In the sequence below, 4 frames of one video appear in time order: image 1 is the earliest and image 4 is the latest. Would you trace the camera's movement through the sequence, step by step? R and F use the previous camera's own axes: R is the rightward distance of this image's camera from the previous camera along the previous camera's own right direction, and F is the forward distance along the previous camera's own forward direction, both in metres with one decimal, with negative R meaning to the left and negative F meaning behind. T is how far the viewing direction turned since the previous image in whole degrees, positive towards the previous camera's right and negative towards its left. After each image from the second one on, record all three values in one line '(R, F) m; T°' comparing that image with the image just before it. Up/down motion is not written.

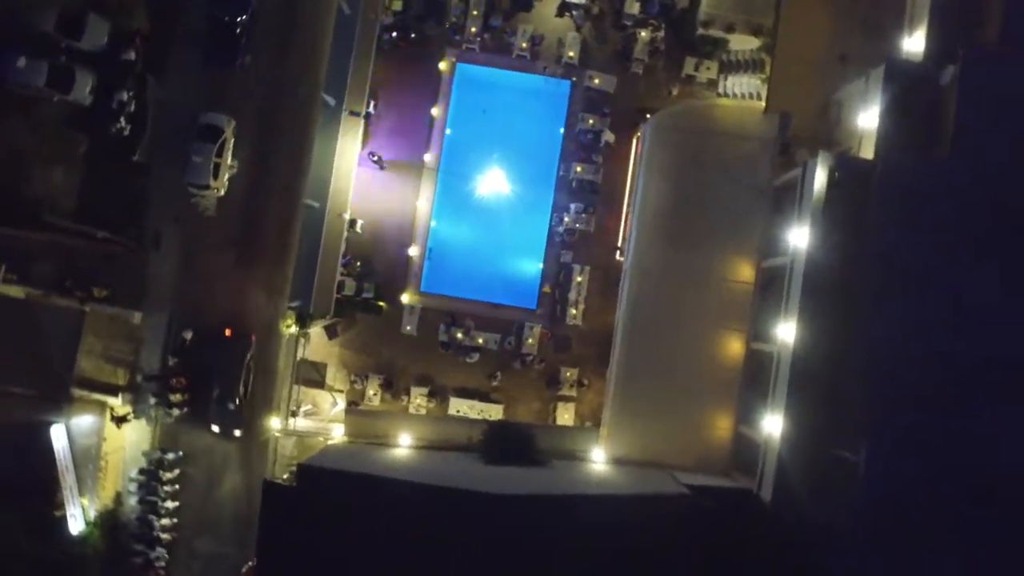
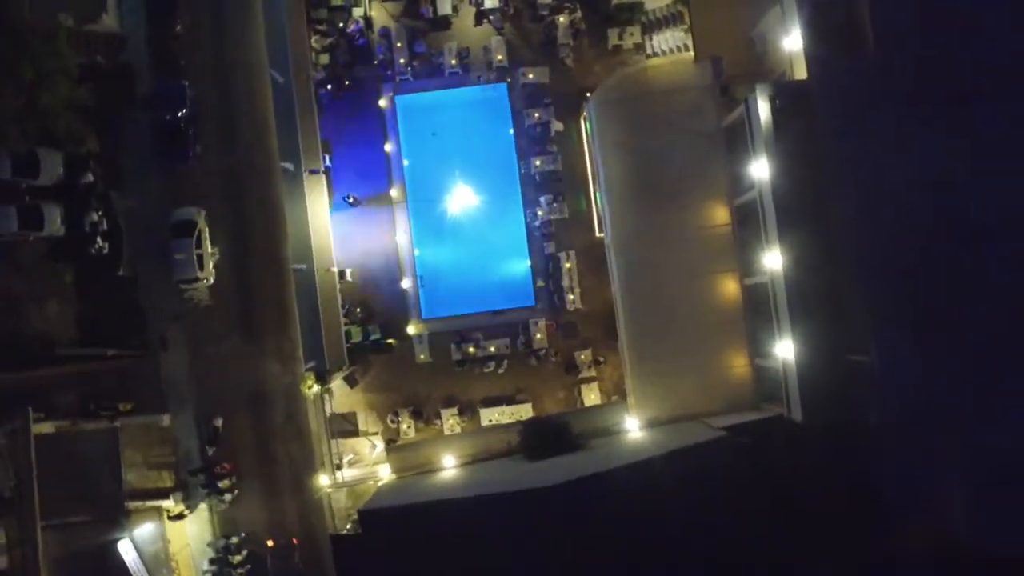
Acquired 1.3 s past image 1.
(0.0, -0.5) m; +1°
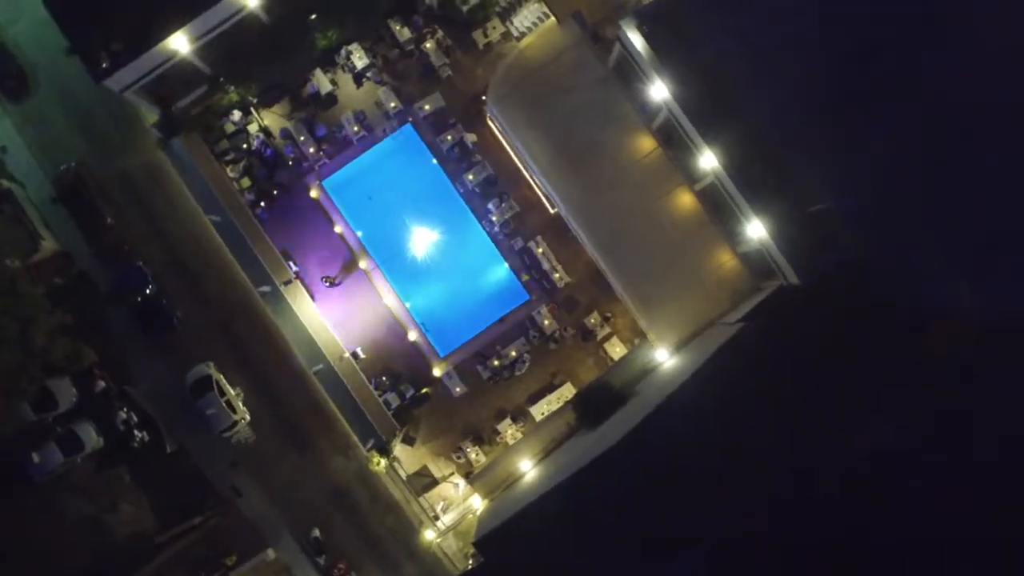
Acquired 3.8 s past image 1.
(-0.1, -1.0) m; +1°
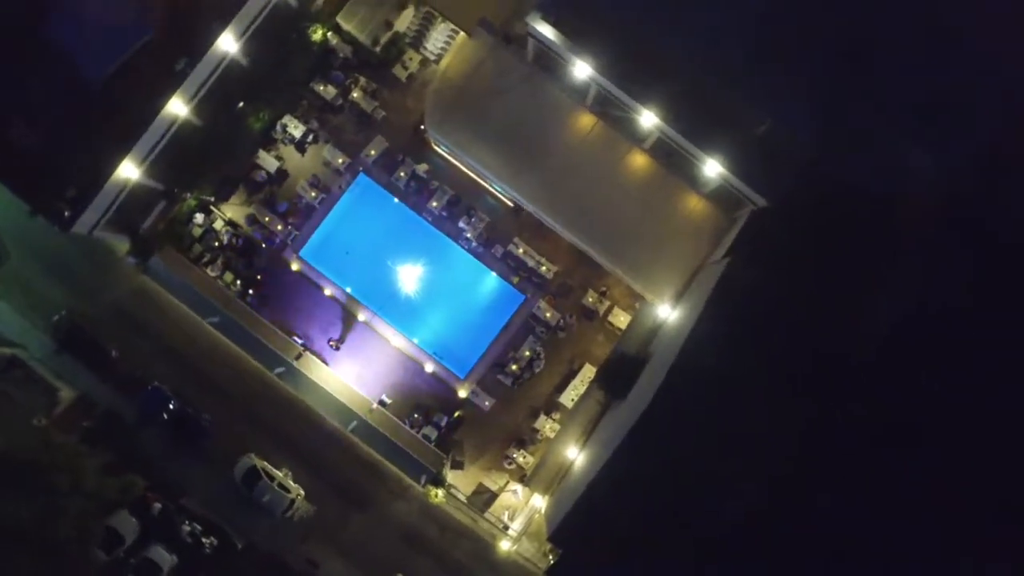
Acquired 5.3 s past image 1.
(0.0, -0.6) m; 0°
